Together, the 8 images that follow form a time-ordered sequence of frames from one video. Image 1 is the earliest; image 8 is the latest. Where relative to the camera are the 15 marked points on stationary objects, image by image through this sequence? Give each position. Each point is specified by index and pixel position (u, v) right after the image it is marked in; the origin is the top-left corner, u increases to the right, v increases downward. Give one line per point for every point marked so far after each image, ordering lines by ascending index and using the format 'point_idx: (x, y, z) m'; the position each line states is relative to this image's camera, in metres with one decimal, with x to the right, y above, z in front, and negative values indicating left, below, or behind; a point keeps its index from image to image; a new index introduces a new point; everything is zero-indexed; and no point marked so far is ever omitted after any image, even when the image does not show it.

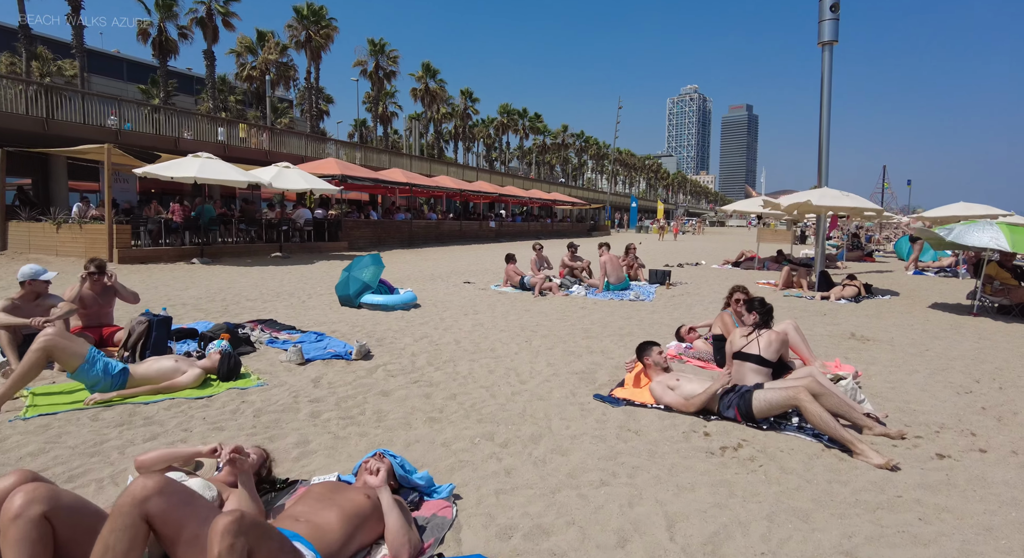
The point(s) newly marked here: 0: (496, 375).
0: (-0.2, -0.9, +5.0) m
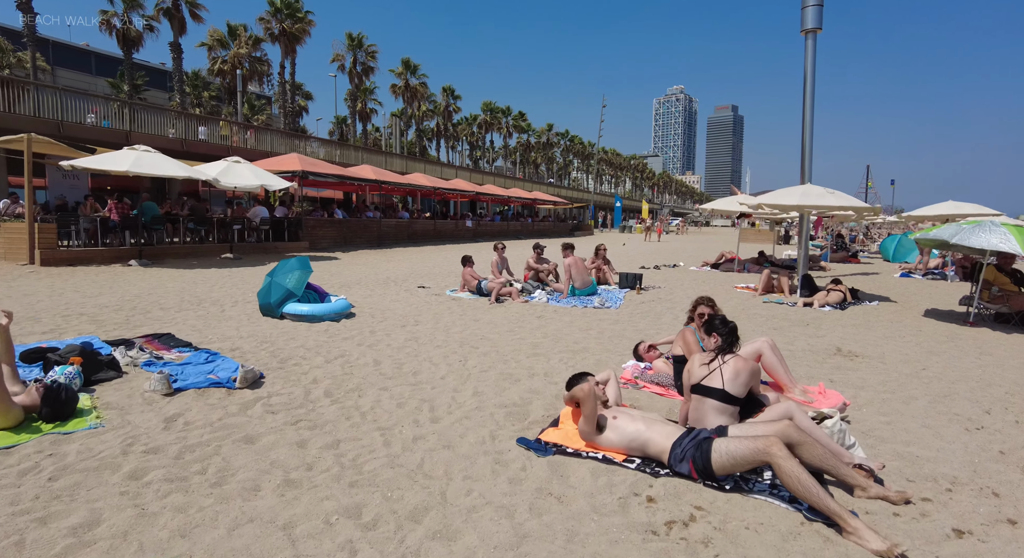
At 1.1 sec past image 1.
0: (-0.9, -1.0, +4.1) m
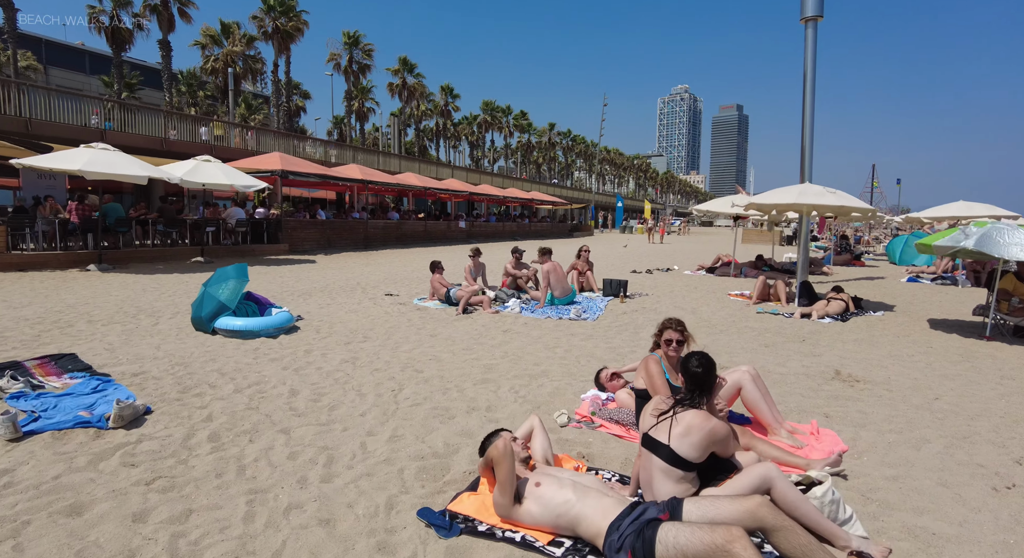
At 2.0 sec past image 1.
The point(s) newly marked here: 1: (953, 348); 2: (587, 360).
0: (-1.4, -1.2, +3.3) m
1: (+5.4, -0.9, +6.4) m
2: (+0.8, -0.9, +5.6) m
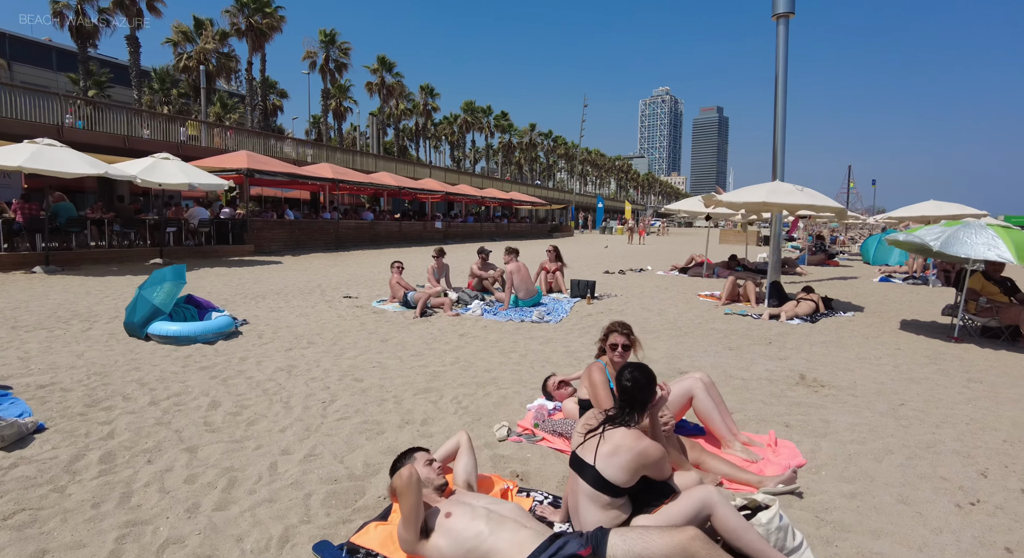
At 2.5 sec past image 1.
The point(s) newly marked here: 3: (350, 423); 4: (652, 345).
0: (-1.8, -1.2, +2.9) m
1: (+4.9, -0.8, +6.2) m
2: (+0.3, -0.9, +5.3) m
3: (-1.2, -1.1, +3.9) m
4: (+1.6, -0.8, +6.1) m
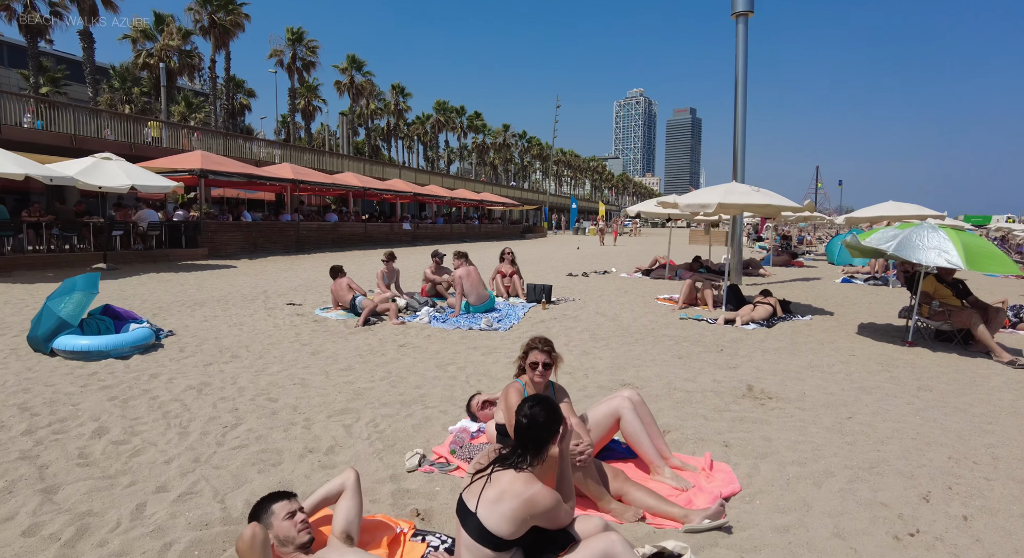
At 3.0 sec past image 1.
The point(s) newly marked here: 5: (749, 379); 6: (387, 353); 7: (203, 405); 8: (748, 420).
0: (-2.3, -1.3, +2.5) m
1: (+4.2, -0.9, +6.1) m
2: (-0.3, -1.0, +5.0) m
3: (-1.8, -1.1, +3.5) m
4: (+1.0, -0.8, +5.8) m
5: (+2.3, -1.0, +5.1) m
6: (-1.4, -0.8, +5.9) m
7: (-2.6, -1.0, +4.4) m
8: (+1.9, -1.1, +4.1) m
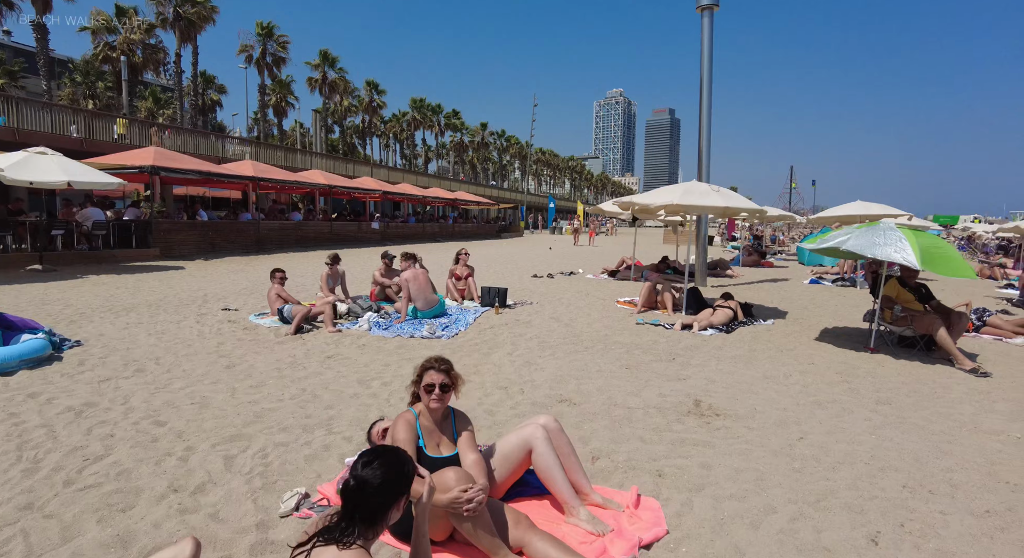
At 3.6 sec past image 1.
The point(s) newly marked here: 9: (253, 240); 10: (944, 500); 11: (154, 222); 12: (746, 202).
0: (-2.9, -1.3, +1.9) m
1: (+3.5, -0.9, +5.8) m
2: (-1.0, -1.0, +4.5) m
3: (-2.3, -1.2, +2.9) m
4: (+0.3, -0.9, +5.3) m
5: (+1.7, -1.0, +4.7) m
6: (-2.0, -0.9, +5.3) m
7: (-3.2, -1.1, +3.8) m
8: (+1.3, -1.2, +3.7) m
9: (-9.7, +1.4, +19.5) m
10: (+2.5, -1.3, +3.0) m
11: (-11.1, +1.7, +16.3) m
12: (+3.5, +1.1, +7.7) m
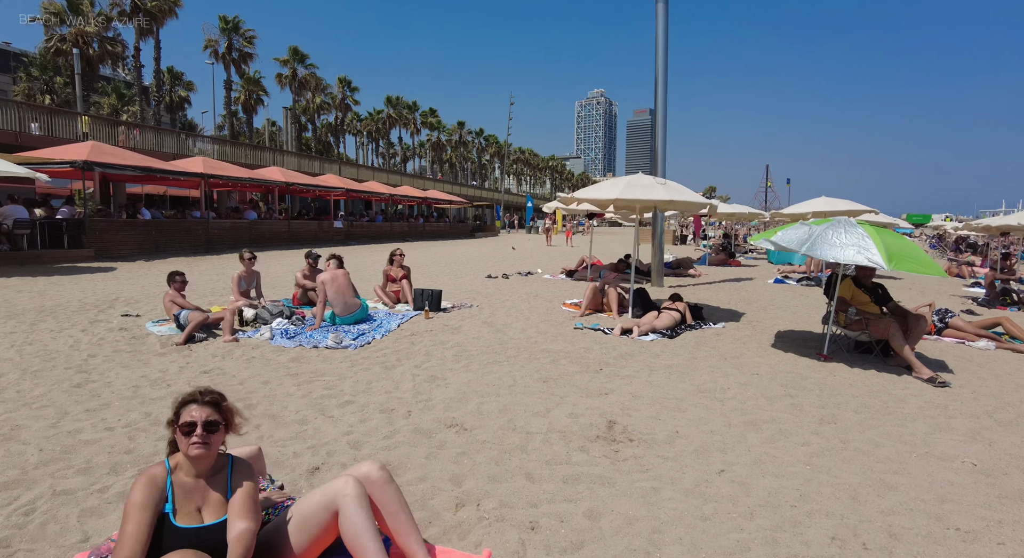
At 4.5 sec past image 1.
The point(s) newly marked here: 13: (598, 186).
0: (-3.6, -1.4, +1.2) m
1: (+2.7, -0.9, +5.2) m
2: (-1.8, -1.0, +3.8) m
3: (-3.1, -1.2, +2.2) m
4: (-0.6, -0.9, +4.7) m
5: (+0.8, -1.0, +4.0) m
6: (-2.9, -0.9, +4.6) m
7: (-4.0, -1.1, +3.0) m
8: (+0.4, -1.2, +3.0) m
9: (-11.0, +1.4, +18.5) m
10: (+1.7, -1.3, +2.4) m
11: (-12.4, +1.7, +15.2) m
12: (+2.5, +1.1, +7.1) m
13: (+1.3, +1.3, +7.4) m
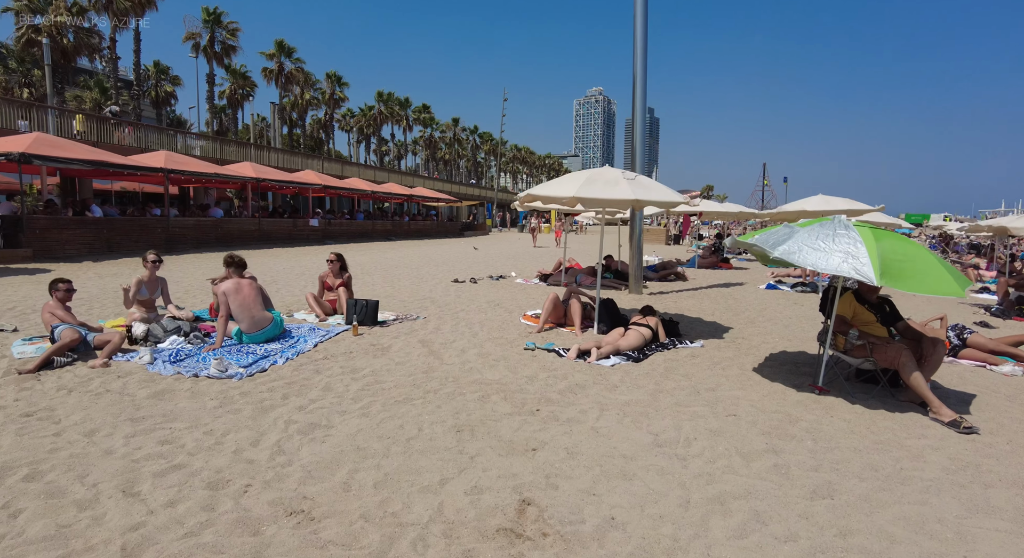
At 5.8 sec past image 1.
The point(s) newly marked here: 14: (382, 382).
0: (-4.3, -1.5, +0.1) m
1: (+2.0, -1.1, +4.1) m
2: (-2.5, -1.2, +2.7) m
3: (-3.8, -1.4, +1.1) m
4: (-1.2, -1.0, +3.6) m
5: (+0.2, -1.2, +3.0) m
6: (-3.6, -1.0, +3.5) m
7: (-4.7, -1.2, +1.9) m
8: (-0.2, -1.3, +2.0) m
9: (-11.7, +1.3, +17.4) m
10: (+1.0, -1.4, +1.3) m
11: (-13.1, +1.6, +14.1) m
12: (+1.8, +1.0, +6.0) m
13: (+0.6, +1.2, +6.4) m
14: (-1.1, -0.9, +4.6) m
